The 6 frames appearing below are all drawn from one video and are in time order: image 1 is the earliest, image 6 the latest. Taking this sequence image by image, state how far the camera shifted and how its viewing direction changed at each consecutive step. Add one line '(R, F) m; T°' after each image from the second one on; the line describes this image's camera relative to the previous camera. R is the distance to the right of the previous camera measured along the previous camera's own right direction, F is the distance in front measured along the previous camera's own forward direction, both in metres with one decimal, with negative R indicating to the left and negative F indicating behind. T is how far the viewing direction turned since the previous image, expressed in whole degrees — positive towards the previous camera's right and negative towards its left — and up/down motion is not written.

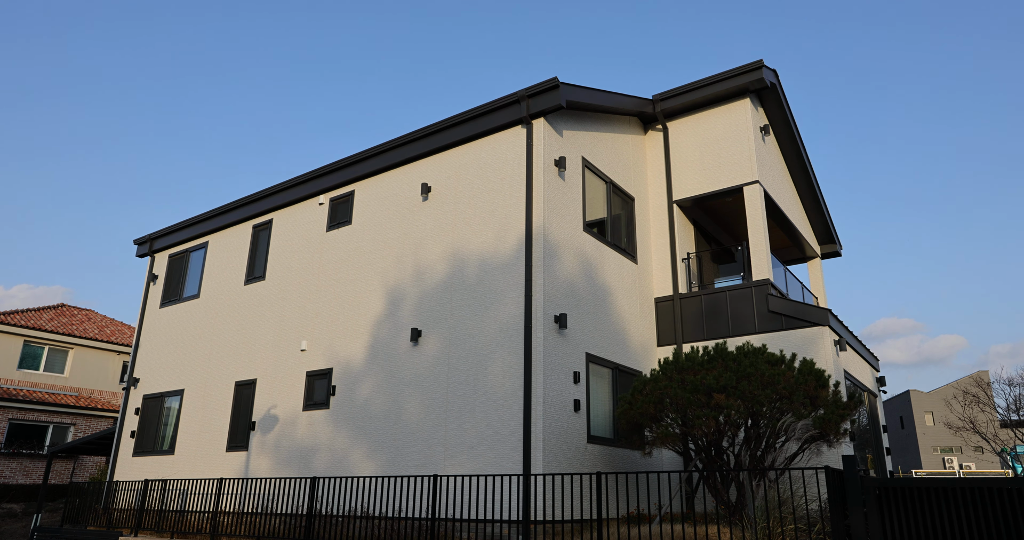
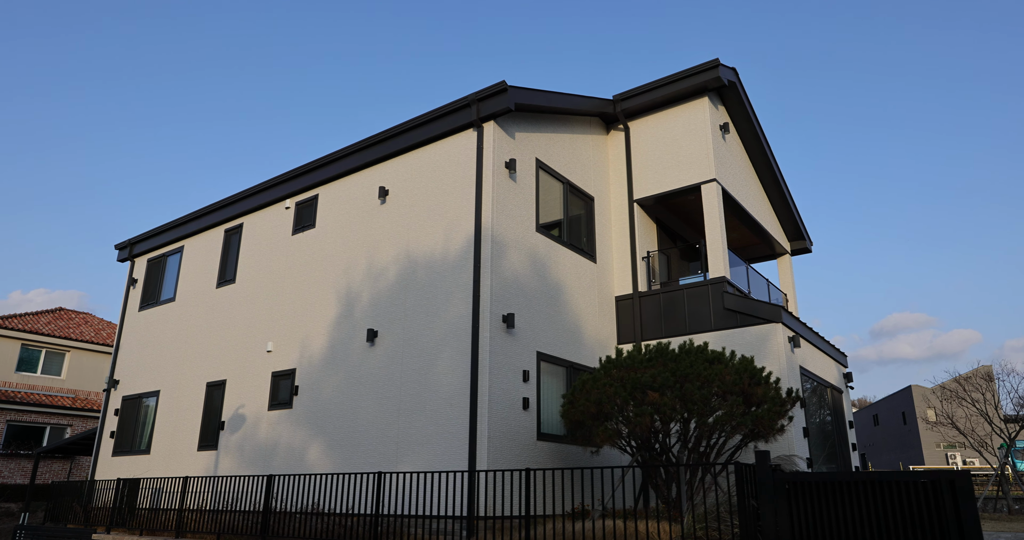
(+1.0, -0.2) m; -1°
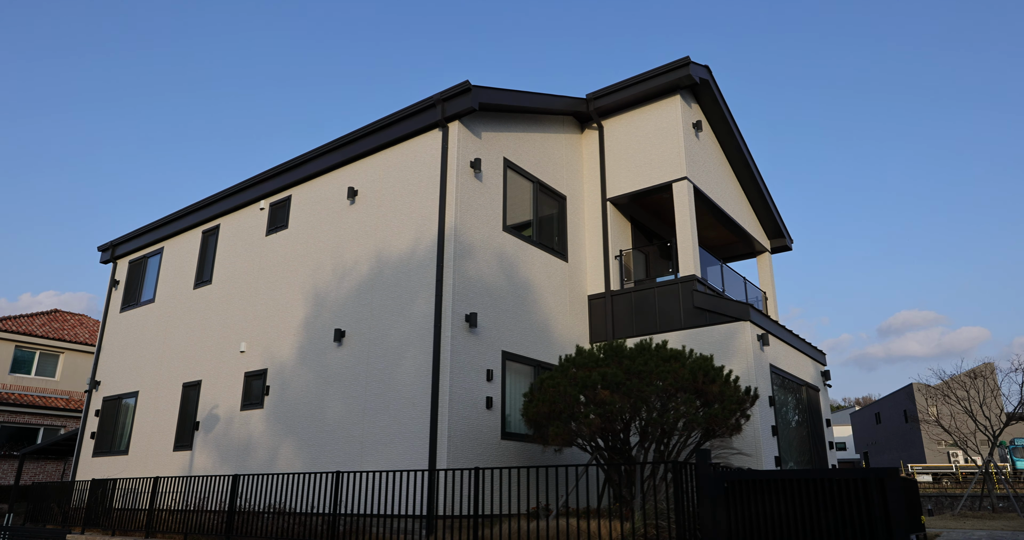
(+0.7, 0.0) m; -1°
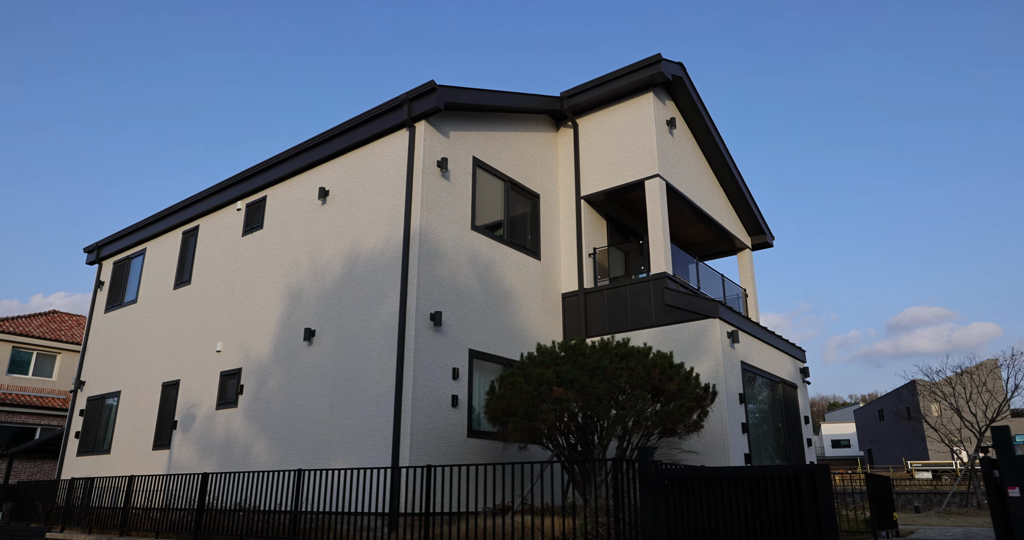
(+0.7, 0.0) m; -1°
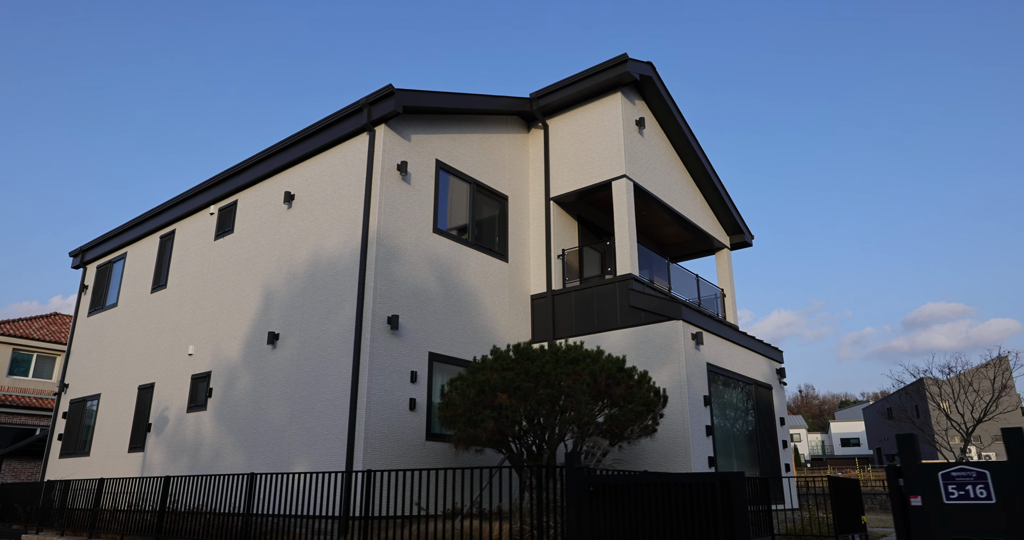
(+0.9, 0.0) m; -1°
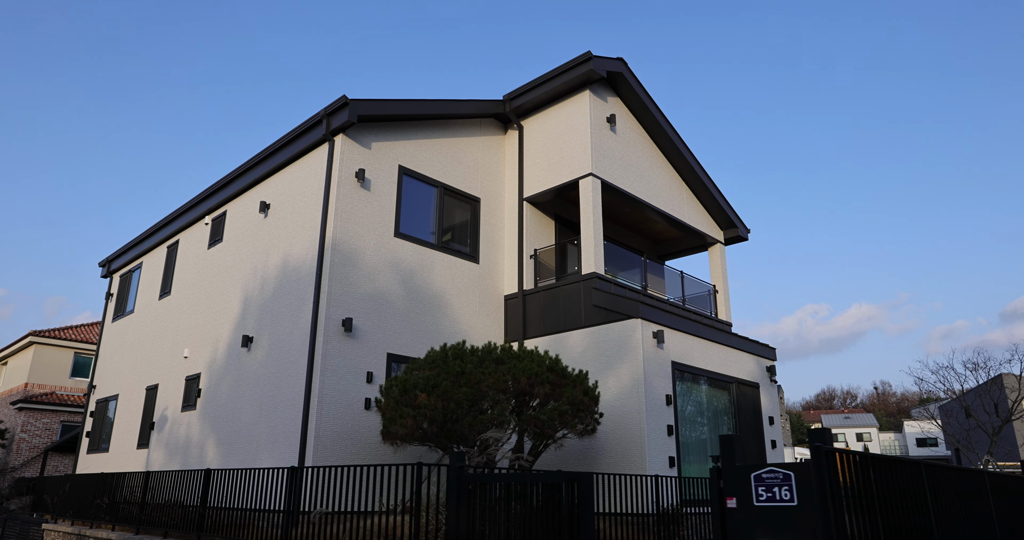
(+2.0, 0.0) m; -6°
